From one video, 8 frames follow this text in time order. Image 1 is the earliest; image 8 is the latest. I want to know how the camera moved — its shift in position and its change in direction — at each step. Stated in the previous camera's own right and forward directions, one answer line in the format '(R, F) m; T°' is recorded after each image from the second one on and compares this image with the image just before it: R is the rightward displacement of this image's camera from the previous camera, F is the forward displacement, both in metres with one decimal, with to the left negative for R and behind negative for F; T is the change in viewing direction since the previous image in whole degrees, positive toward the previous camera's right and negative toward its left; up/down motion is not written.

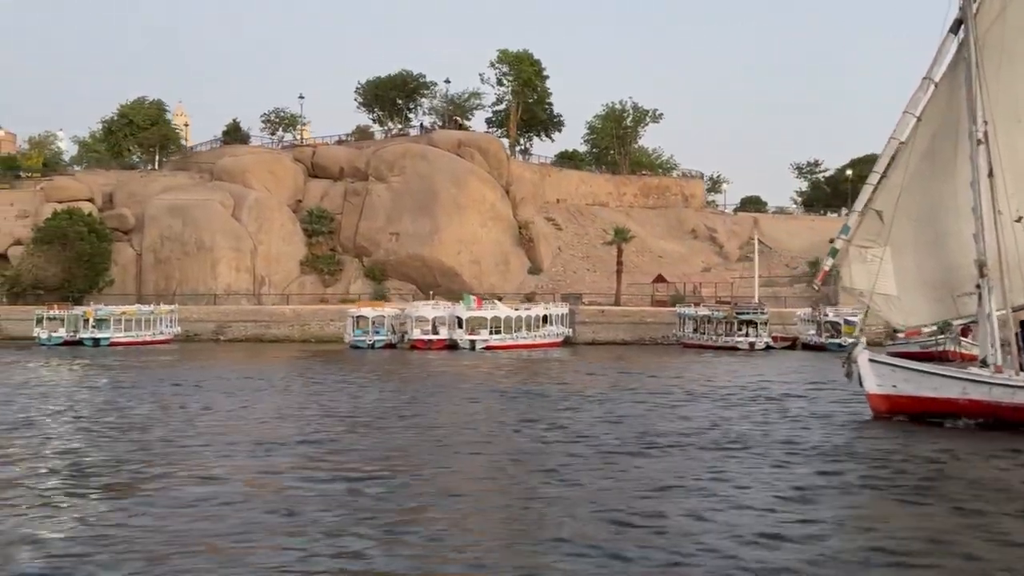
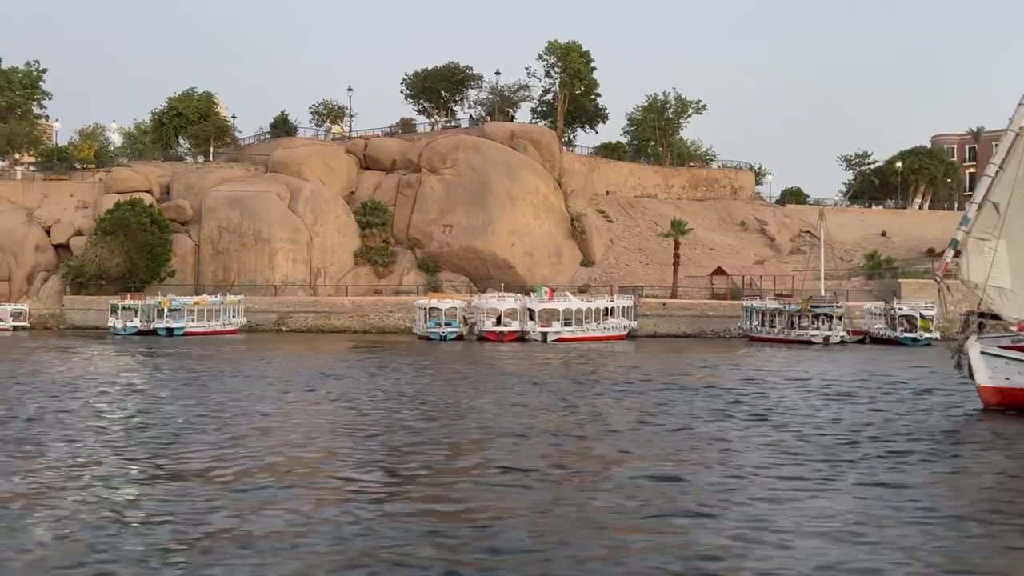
(-2.3, 0.0) m; -2°
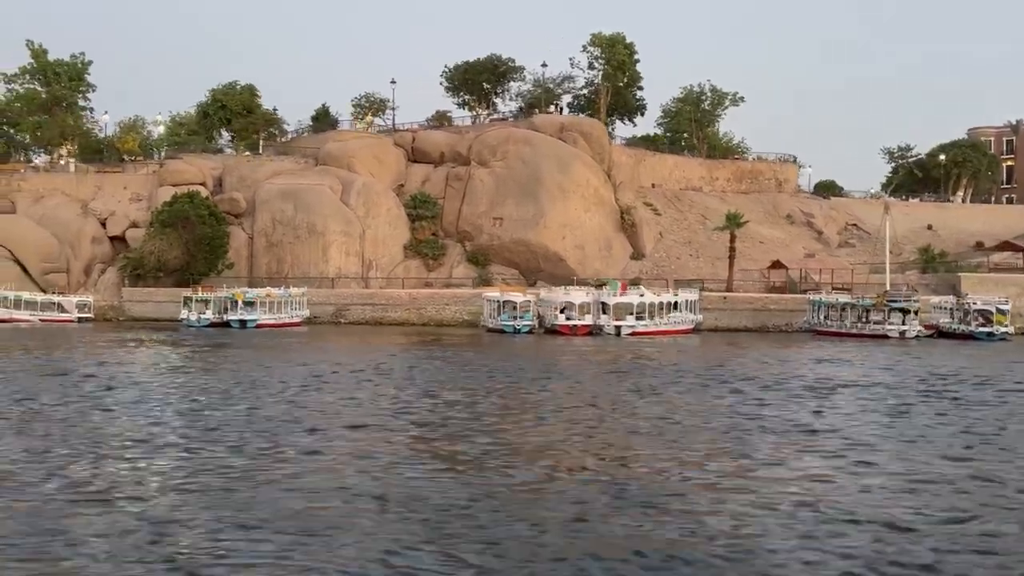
(-2.9, 0.0) m; -1°
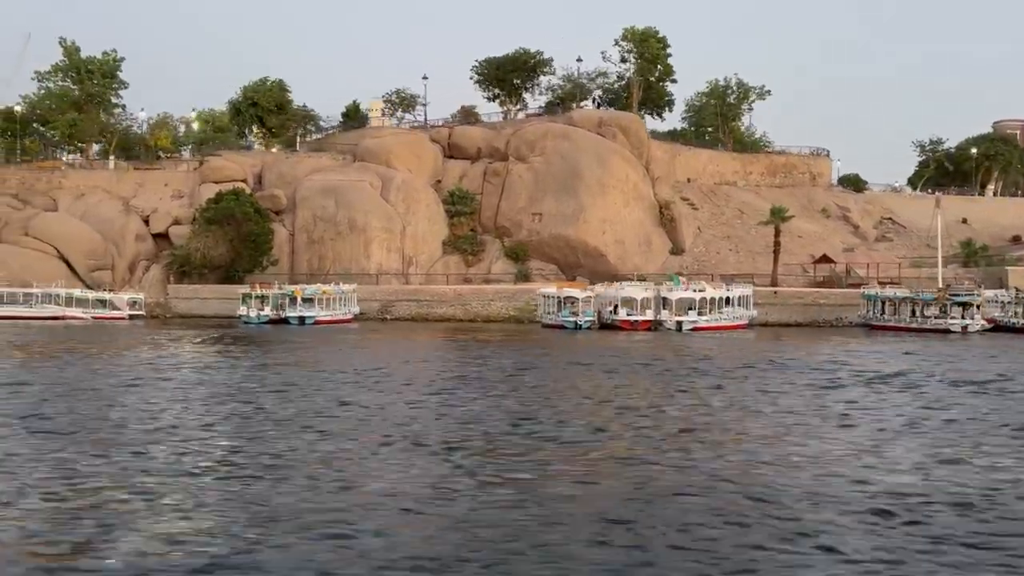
(-2.6, +0.1) m; 0°
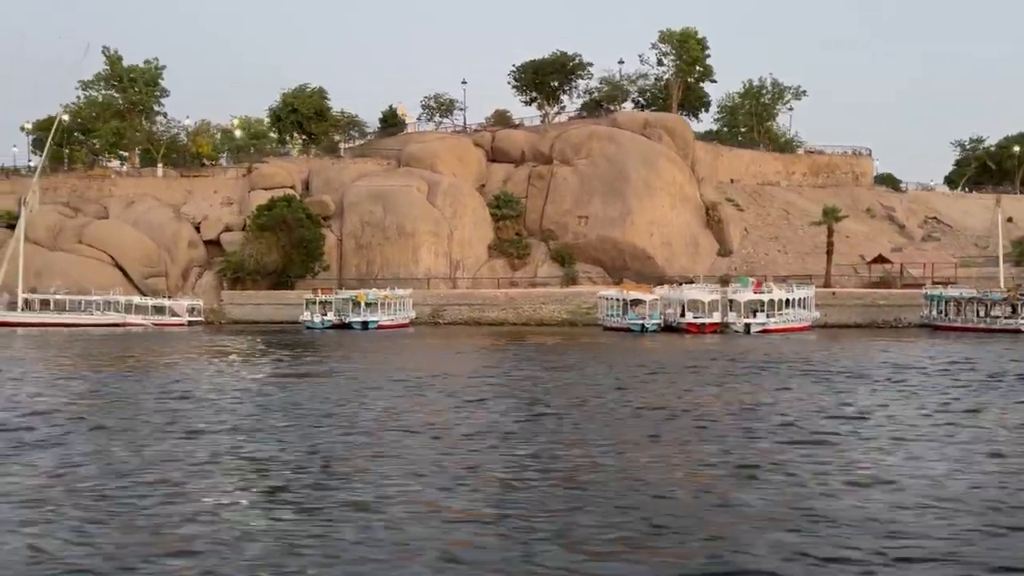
(-2.3, +0.1) m; -1°
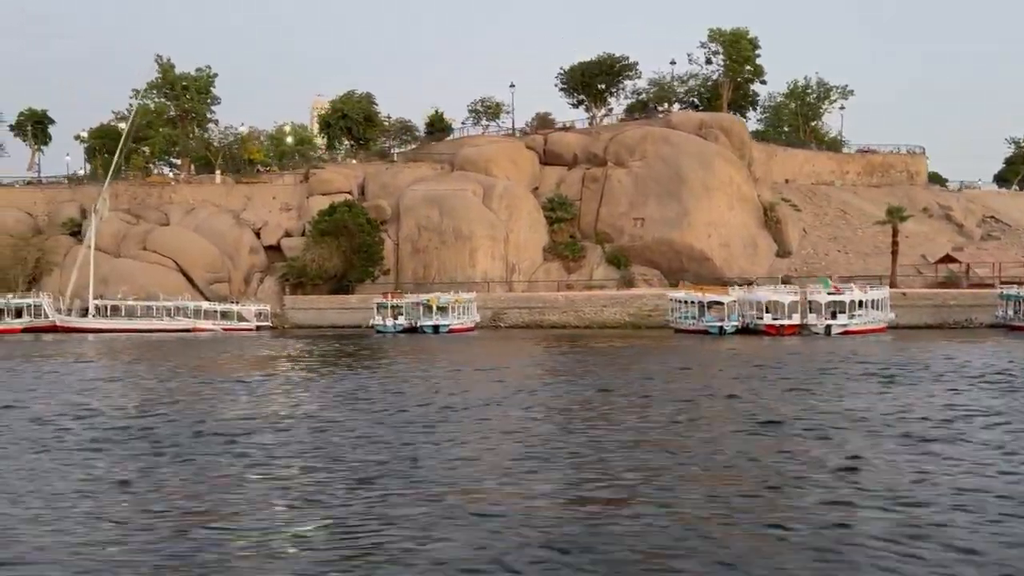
(-2.3, +0.1) m; -2°
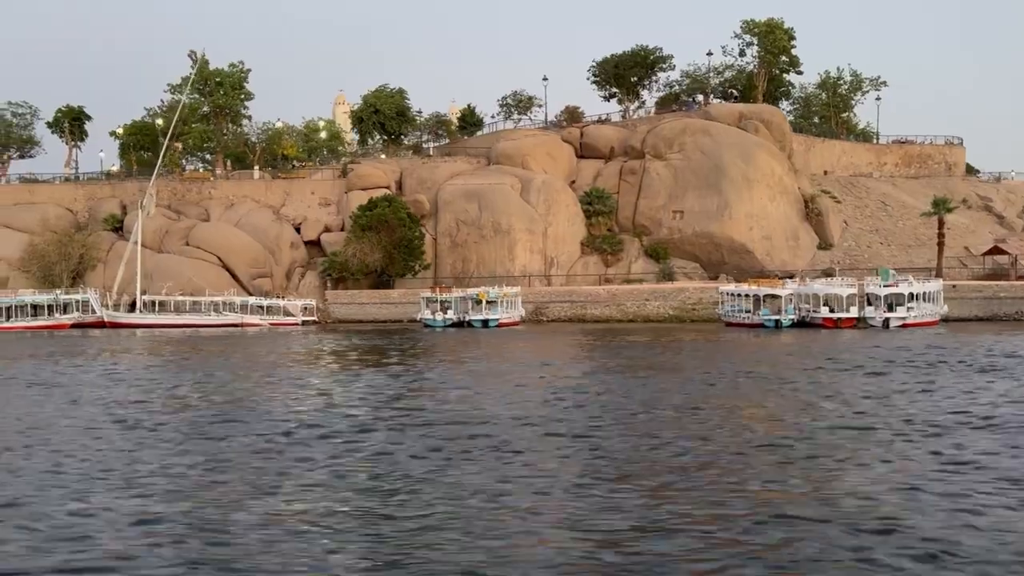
(-1.8, +0.1) m; -1°
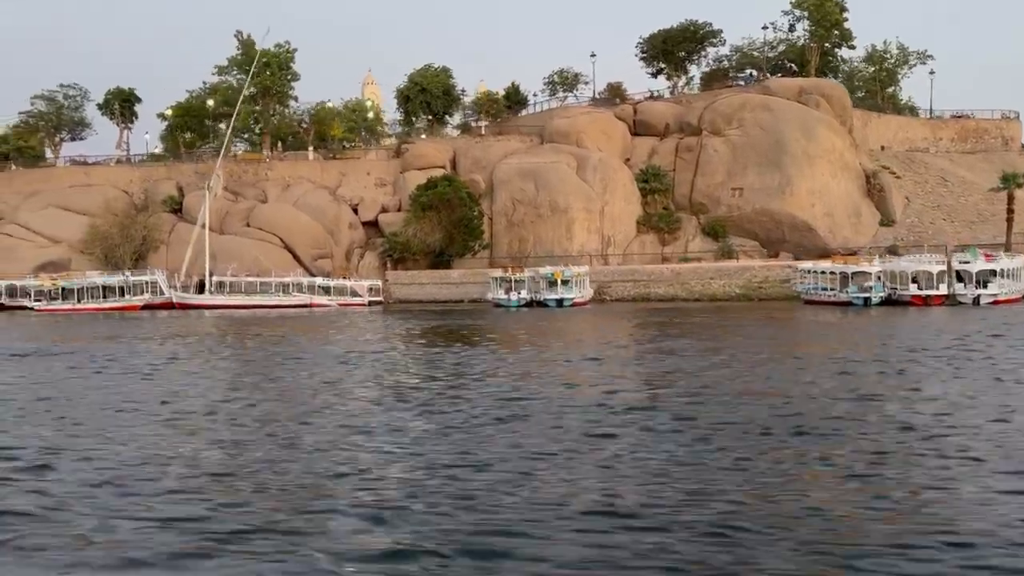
(-2.9, +0.3) m; -1°
